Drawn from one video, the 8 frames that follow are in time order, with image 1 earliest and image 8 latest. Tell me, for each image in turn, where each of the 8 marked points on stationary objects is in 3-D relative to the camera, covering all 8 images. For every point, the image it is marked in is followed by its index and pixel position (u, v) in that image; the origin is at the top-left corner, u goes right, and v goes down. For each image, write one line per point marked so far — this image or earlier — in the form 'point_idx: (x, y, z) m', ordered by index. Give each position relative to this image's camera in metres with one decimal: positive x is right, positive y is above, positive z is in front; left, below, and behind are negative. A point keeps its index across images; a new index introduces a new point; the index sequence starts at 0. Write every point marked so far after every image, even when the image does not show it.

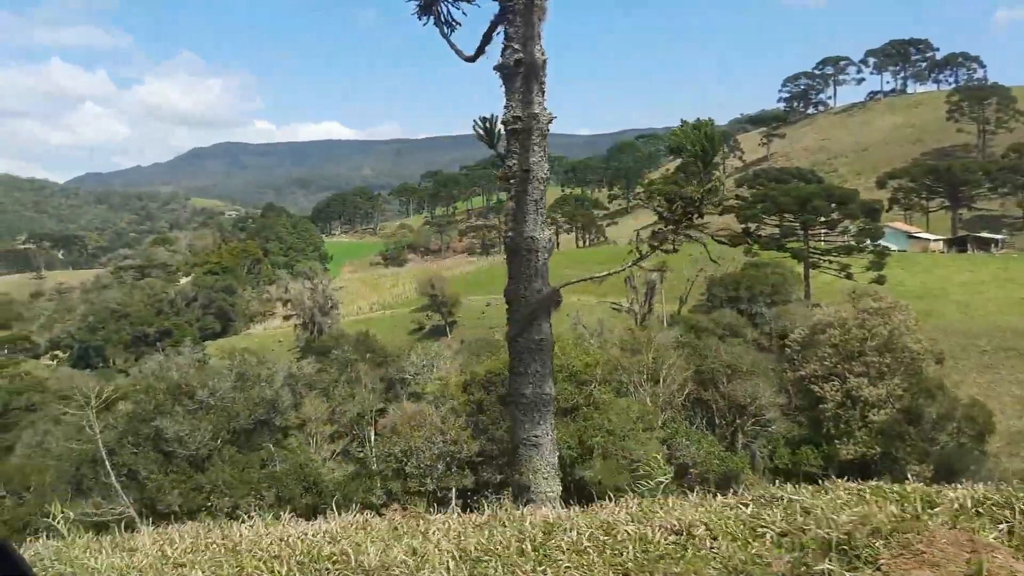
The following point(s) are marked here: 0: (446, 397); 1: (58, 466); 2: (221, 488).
0: (-0.9, -1.6, +15.8) m
1: (-6.6, -2.6, +15.8) m
2: (-3.8, -2.6, +13.7) m
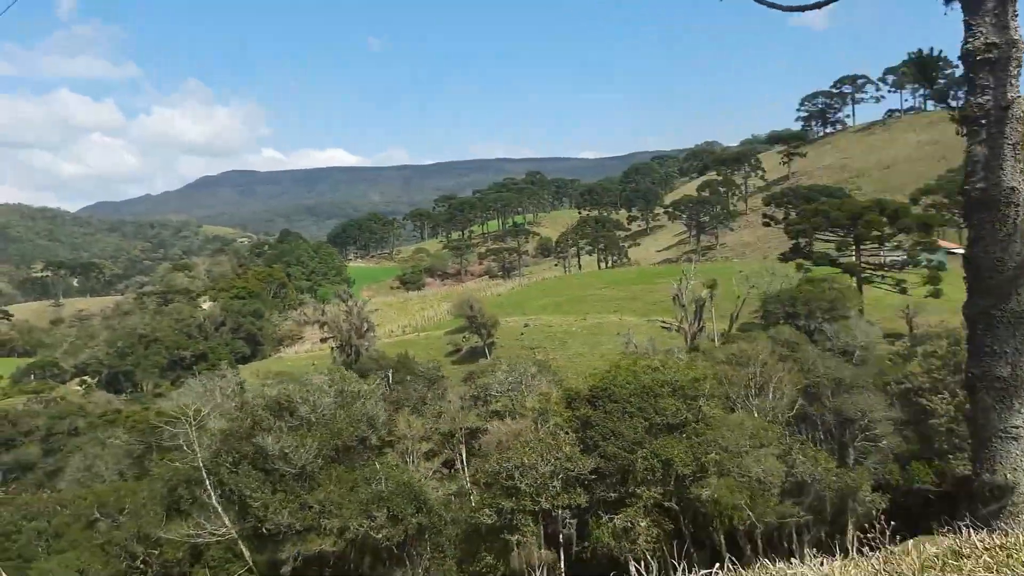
0: (+0.6, -1.8, +15.3) m
1: (-5.1, -2.9, +15.2) m
2: (-2.3, -2.7, +13.1) m
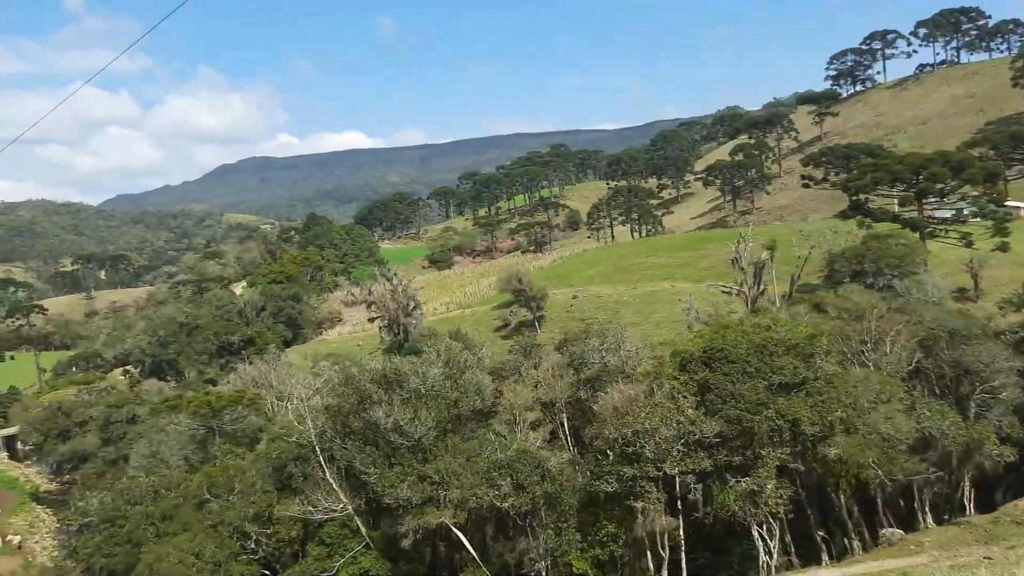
0: (+2.1, -1.2, +14.8) m
1: (-3.5, -2.5, +14.8) m
2: (-0.8, -2.3, +12.7) m
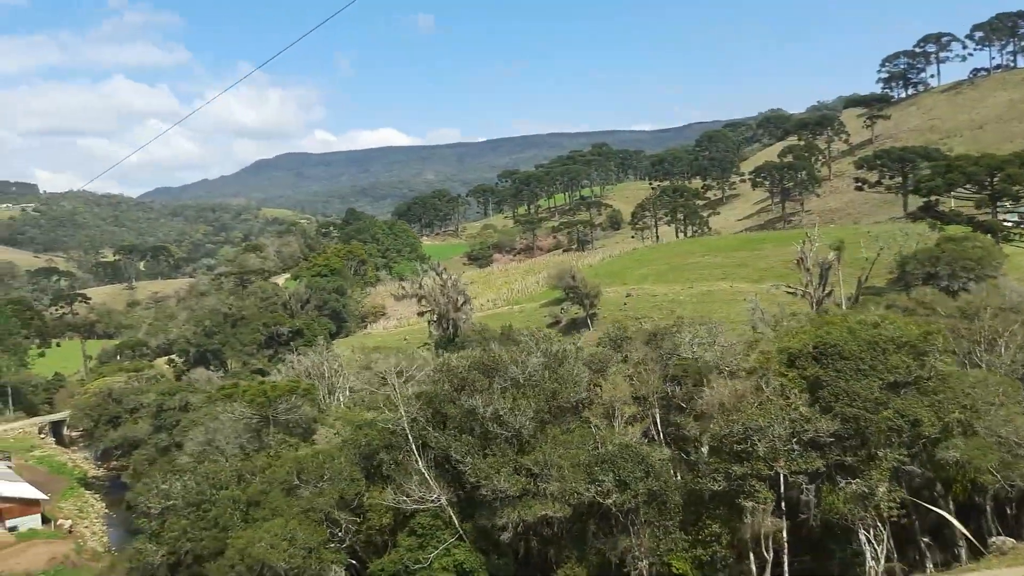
0: (+3.4, -1.1, +14.2) m
1: (-2.2, -2.3, +14.4) m
2: (+0.5, -2.1, +12.2) m
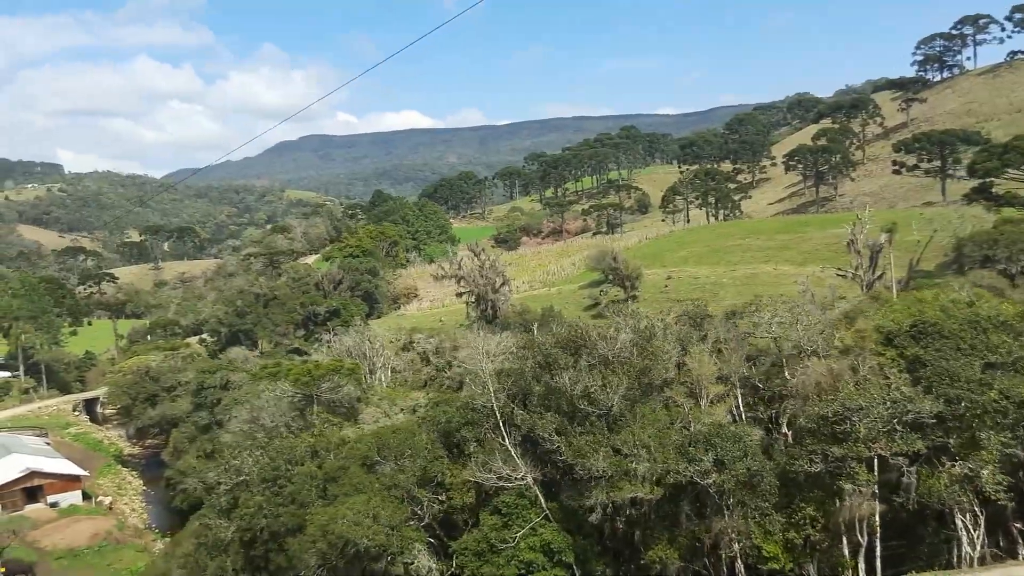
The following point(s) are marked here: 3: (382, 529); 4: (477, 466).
0: (+4.5, -0.8, +13.7) m
1: (-1.1, -1.9, +14.0) m
2: (+1.5, -1.8, +11.8) m
3: (-1.5, -2.8, +12.4) m
4: (-0.4, -2.2, +12.8) m
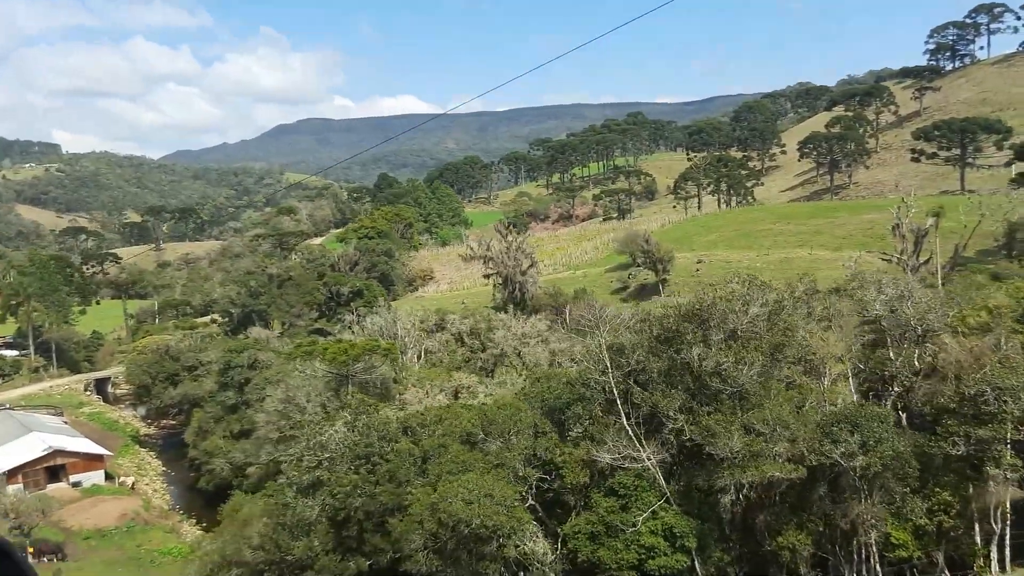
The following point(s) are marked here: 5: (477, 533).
0: (+5.9, -0.5, +13.1) m
1: (+0.2, -1.5, +13.4) m
2: (+2.9, -1.5, +11.2) m
3: (-0.1, -2.5, +11.7) m
4: (+0.9, -1.8, +12.2) m
5: (-0.4, -2.8, +11.8) m
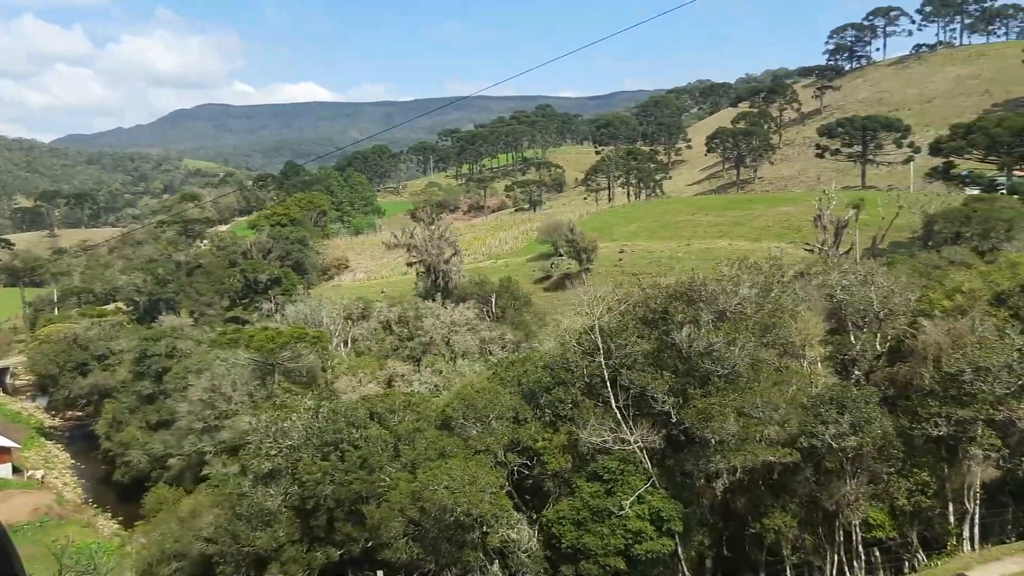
0: (+5.6, -0.3, +13.3) m
1: (-0.1, -1.3, +13.1) m
2: (+2.8, -1.3, +11.1) m
3: (-0.3, -2.3, +11.4) m
4: (+0.7, -1.6, +12.0) m
5: (-0.6, -2.6, +11.5) m
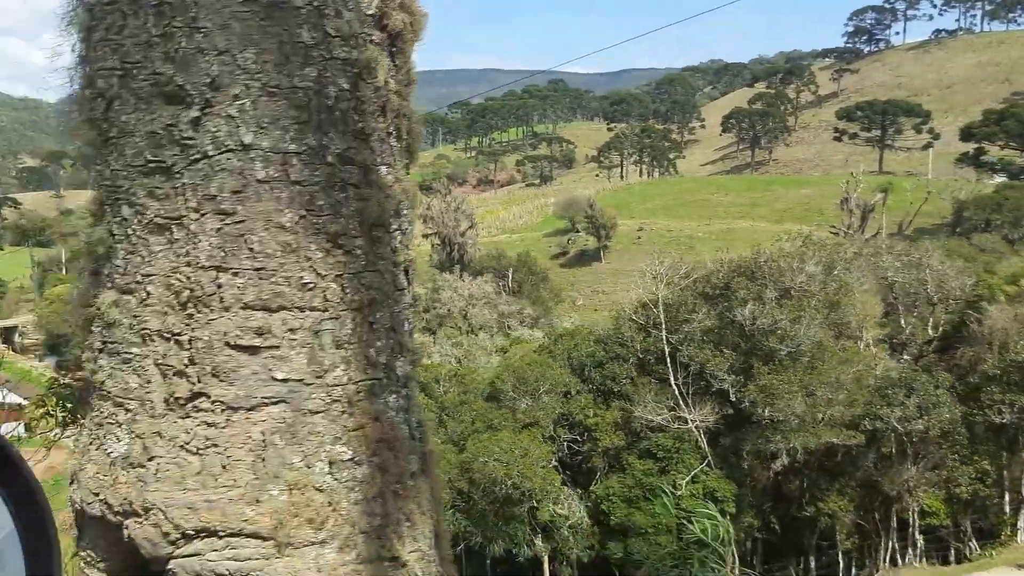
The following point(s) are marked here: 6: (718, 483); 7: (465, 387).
0: (+6.2, -0.1, +13.0) m
1: (+0.5, -0.9, +12.8) m
2: (+3.4, -1.1, +10.8) m
3: (+0.3, -1.9, +11.1) m
4: (+1.3, -1.3, +11.7) m
5: (0.0, -2.2, +11.2) m
6: (+2.3, -2.1, +11.2) m
7: (-0.7, -1.2, +13.0) m
